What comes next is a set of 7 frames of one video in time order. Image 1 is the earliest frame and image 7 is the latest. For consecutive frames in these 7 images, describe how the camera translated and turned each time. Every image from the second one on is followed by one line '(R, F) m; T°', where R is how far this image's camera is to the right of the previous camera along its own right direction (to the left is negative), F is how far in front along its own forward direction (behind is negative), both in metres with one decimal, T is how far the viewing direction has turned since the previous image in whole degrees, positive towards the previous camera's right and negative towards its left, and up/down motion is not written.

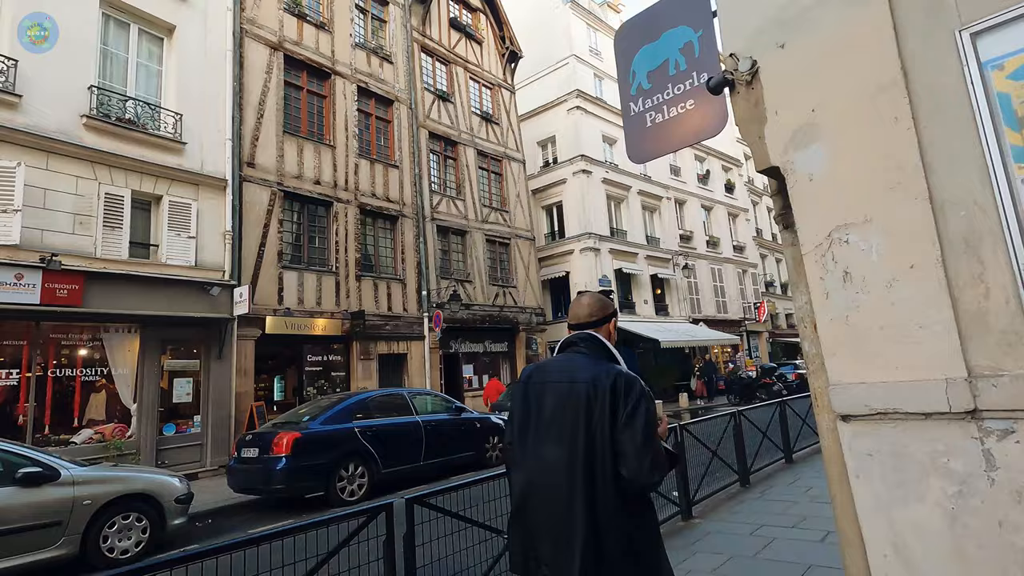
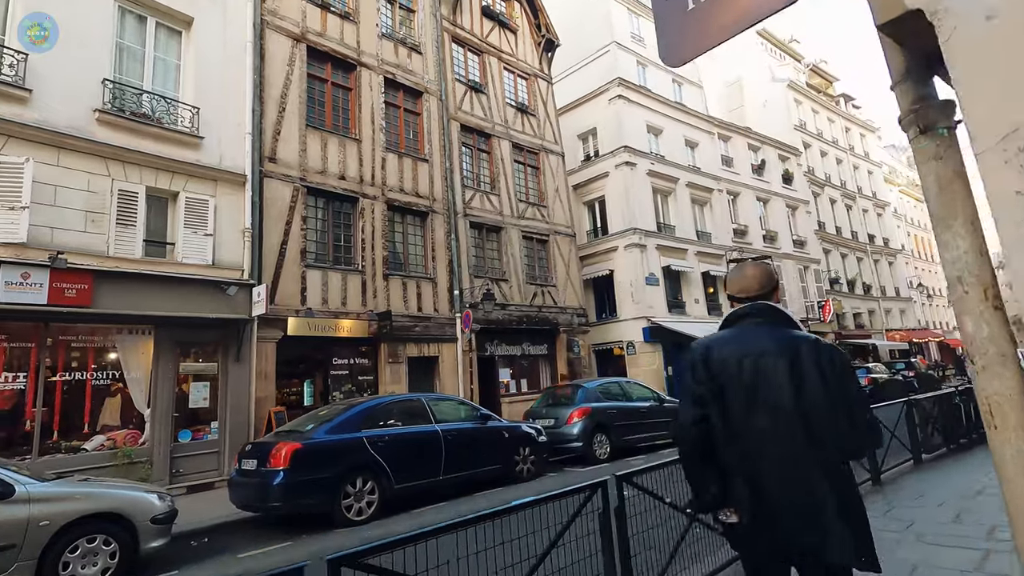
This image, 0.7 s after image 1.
(+0.3, +1.0) m; -5°
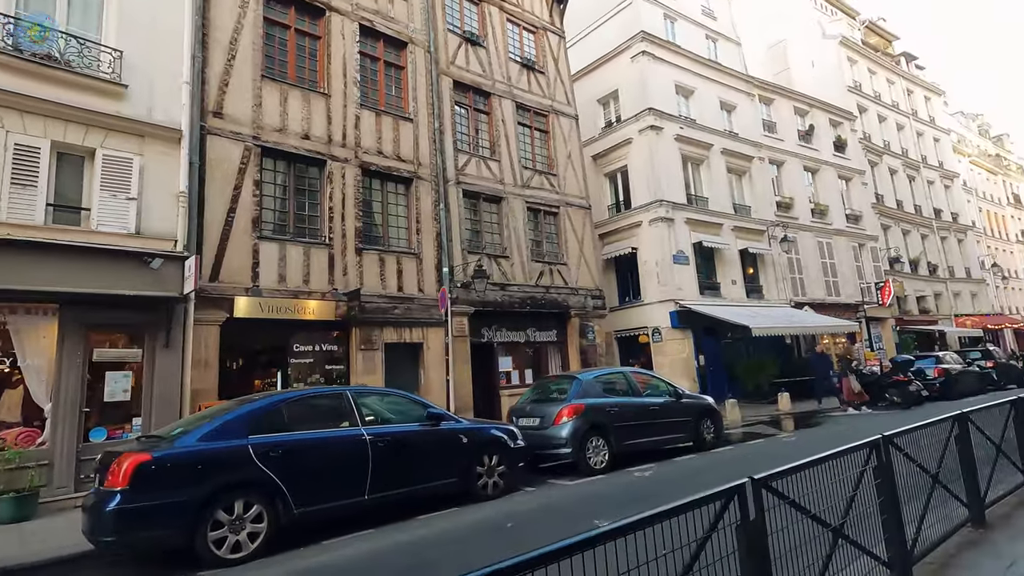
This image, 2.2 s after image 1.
(+1.0, +1.9) m; -4°
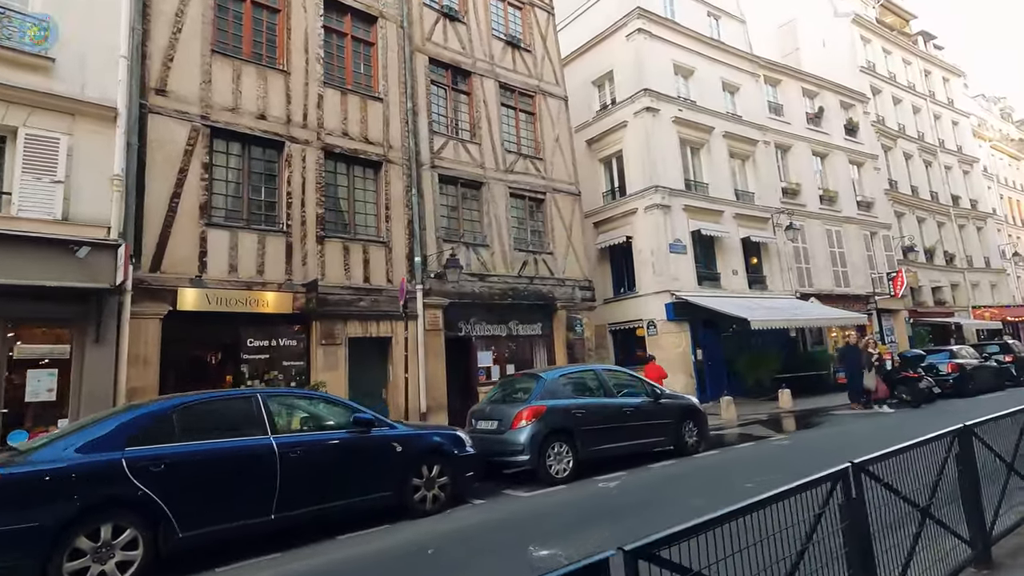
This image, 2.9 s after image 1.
(+0.8, +0.8) m; -1°
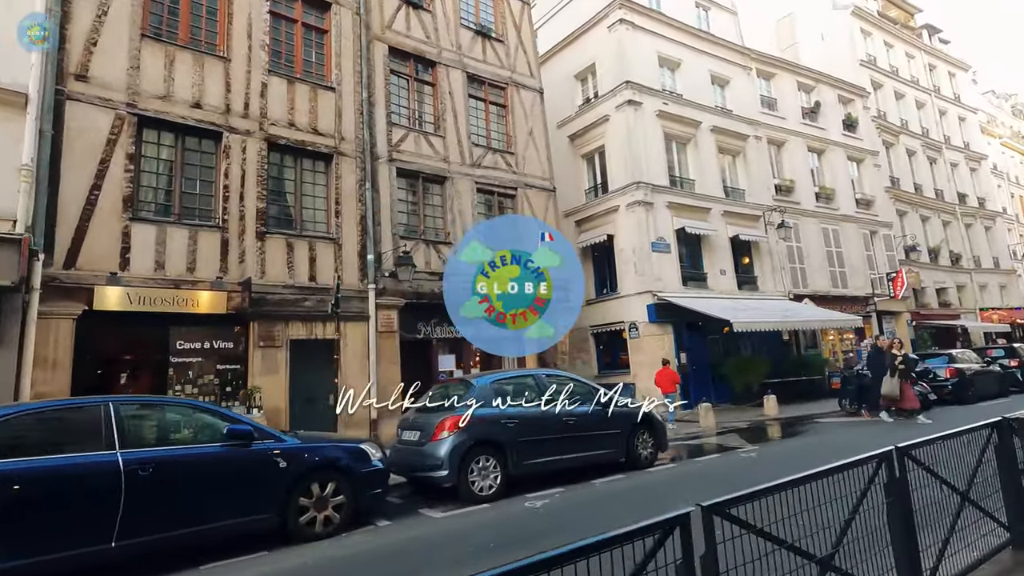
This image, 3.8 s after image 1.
(+1.1, +0.7) m; -1°
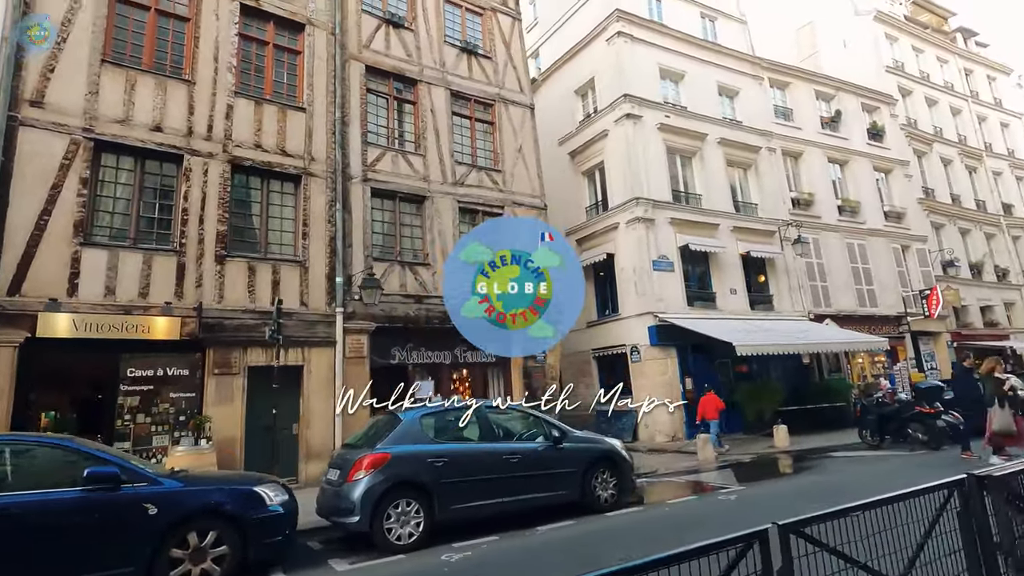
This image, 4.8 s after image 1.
(+1.2, +0.7) m; -4°
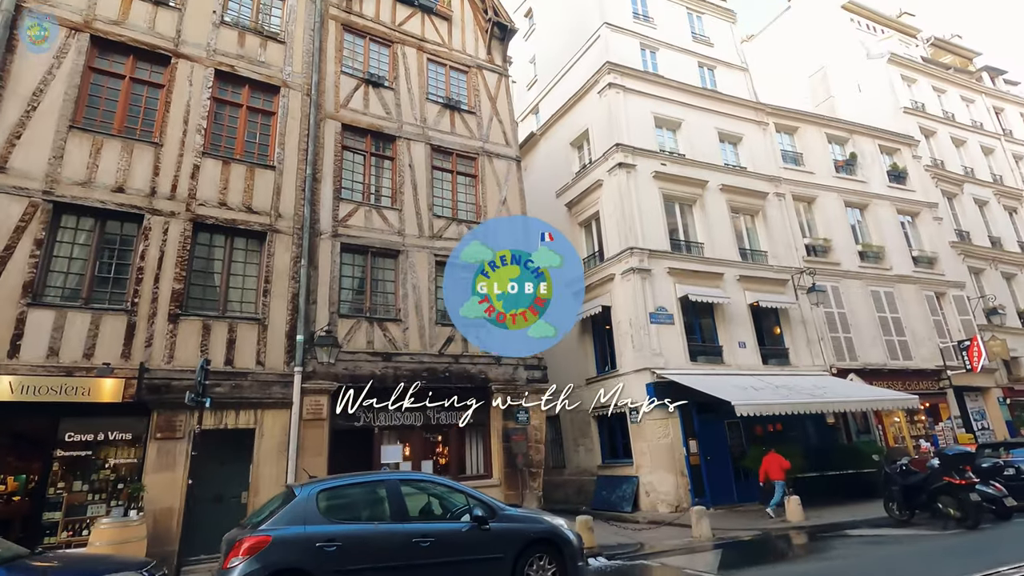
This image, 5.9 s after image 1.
(+1.4, +0.6) m; -4°
